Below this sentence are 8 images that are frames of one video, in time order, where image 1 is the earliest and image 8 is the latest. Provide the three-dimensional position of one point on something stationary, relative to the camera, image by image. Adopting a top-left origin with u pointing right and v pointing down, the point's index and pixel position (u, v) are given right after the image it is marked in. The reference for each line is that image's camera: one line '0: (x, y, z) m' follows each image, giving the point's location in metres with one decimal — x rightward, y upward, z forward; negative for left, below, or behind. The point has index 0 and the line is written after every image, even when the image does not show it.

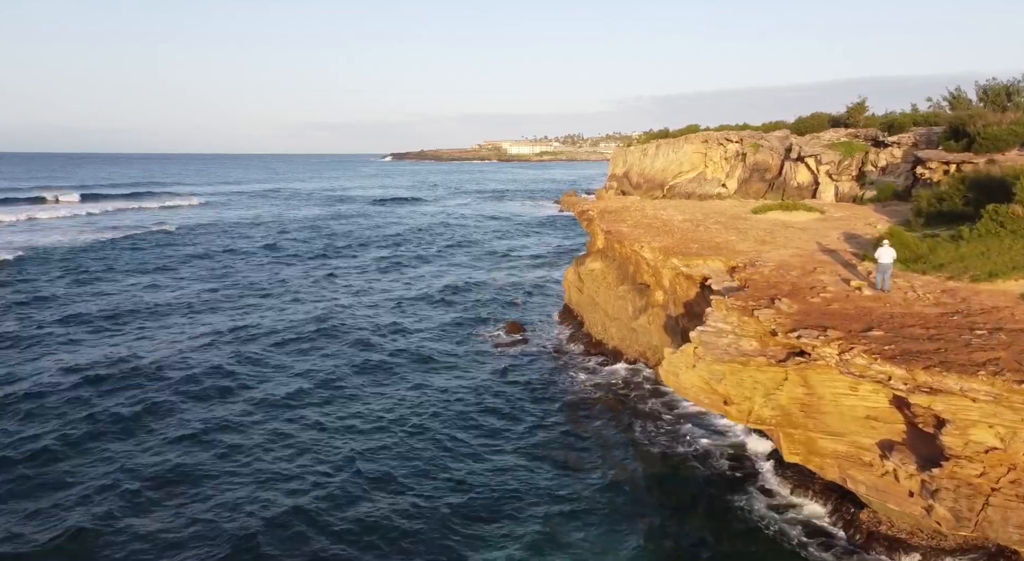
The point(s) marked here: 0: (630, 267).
0: (+3.1, +0.3, +17.8) m
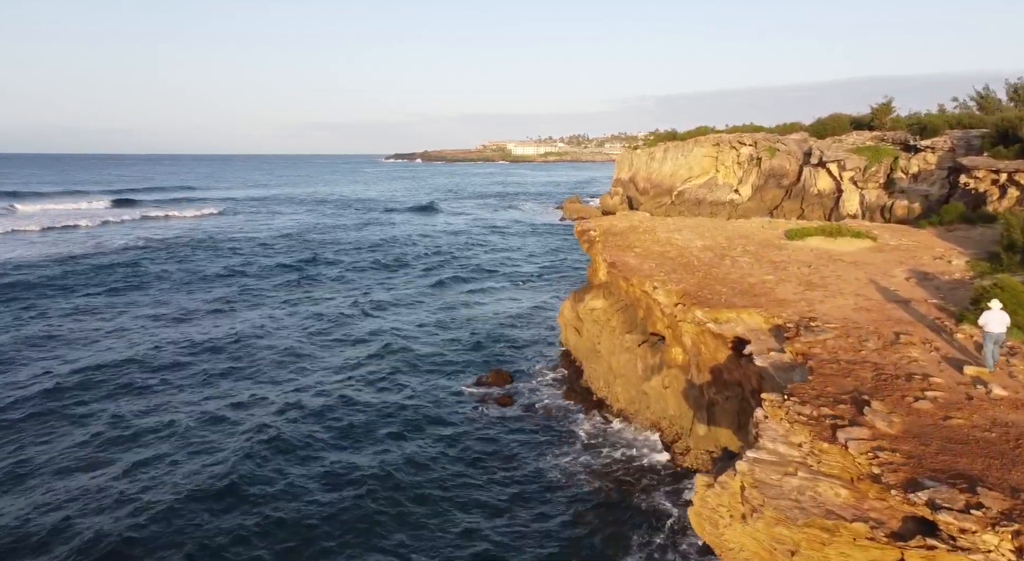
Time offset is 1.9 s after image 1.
0: (+2.7, -0.6, +14.3) m
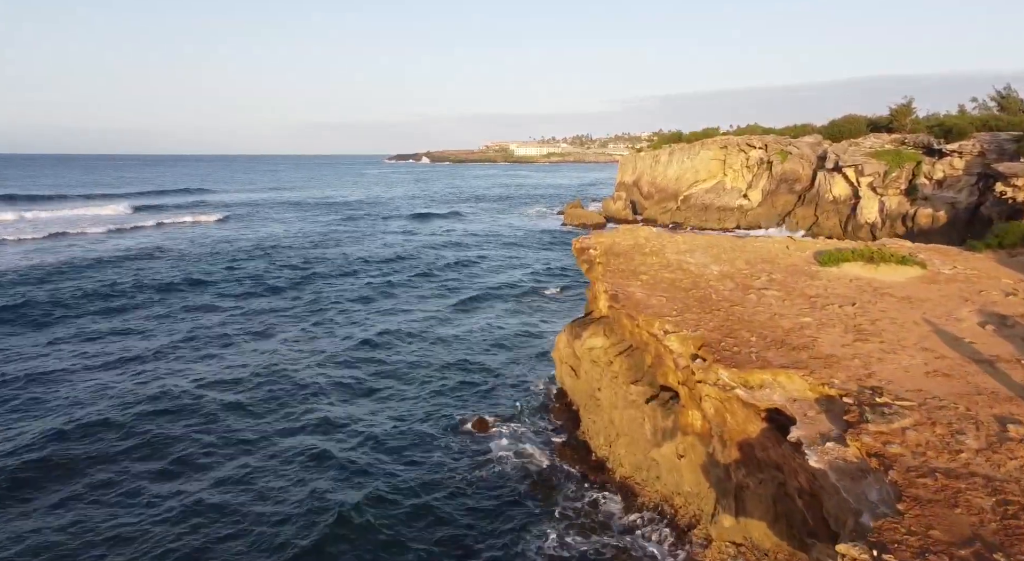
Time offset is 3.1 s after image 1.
0: (+2.3, -1.3, +11.8) m
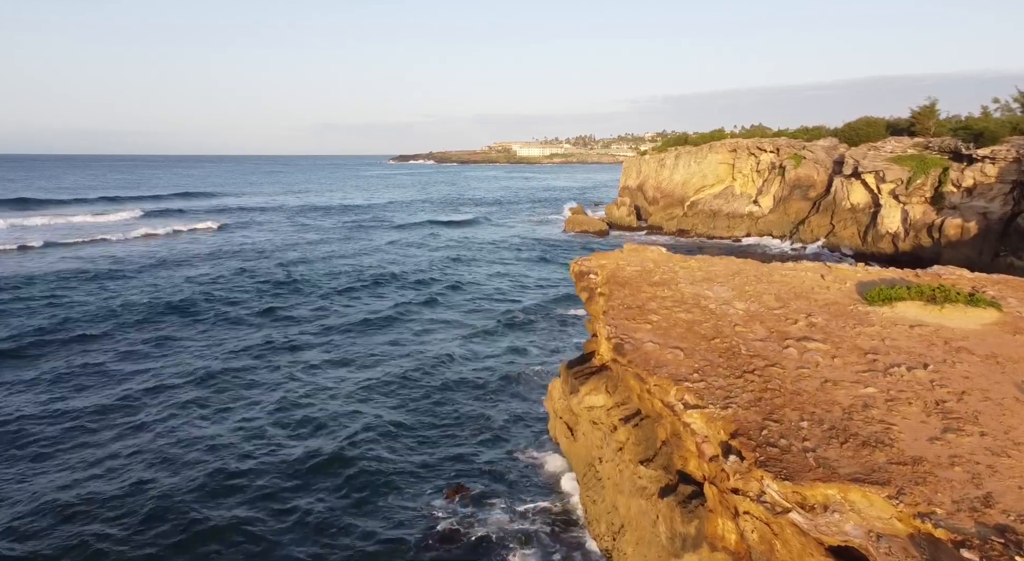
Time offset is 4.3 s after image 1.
0: (+2.0, -2.1, +9.3) m
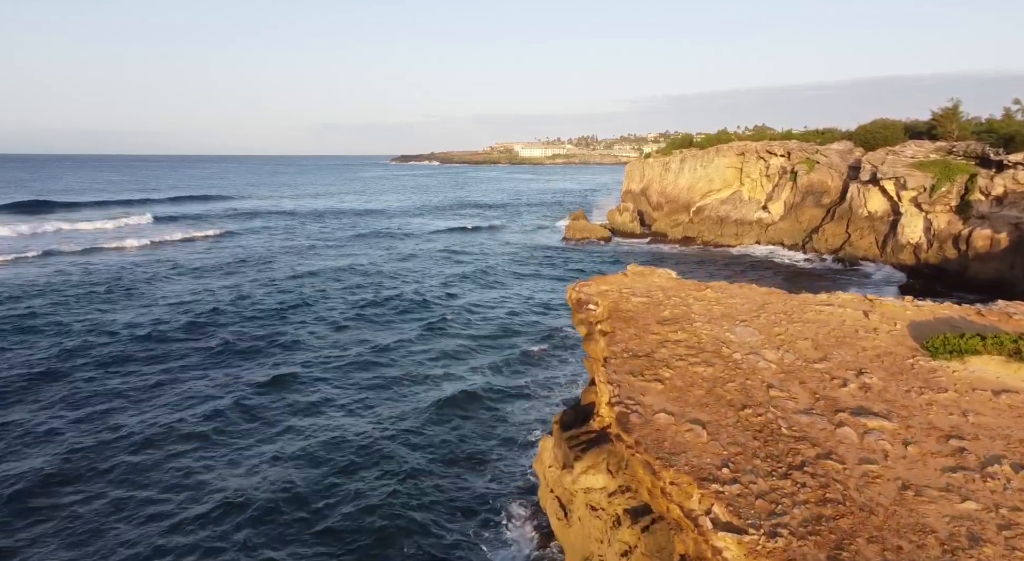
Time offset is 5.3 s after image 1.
0: (+1.7, -2.7, +7.0) m
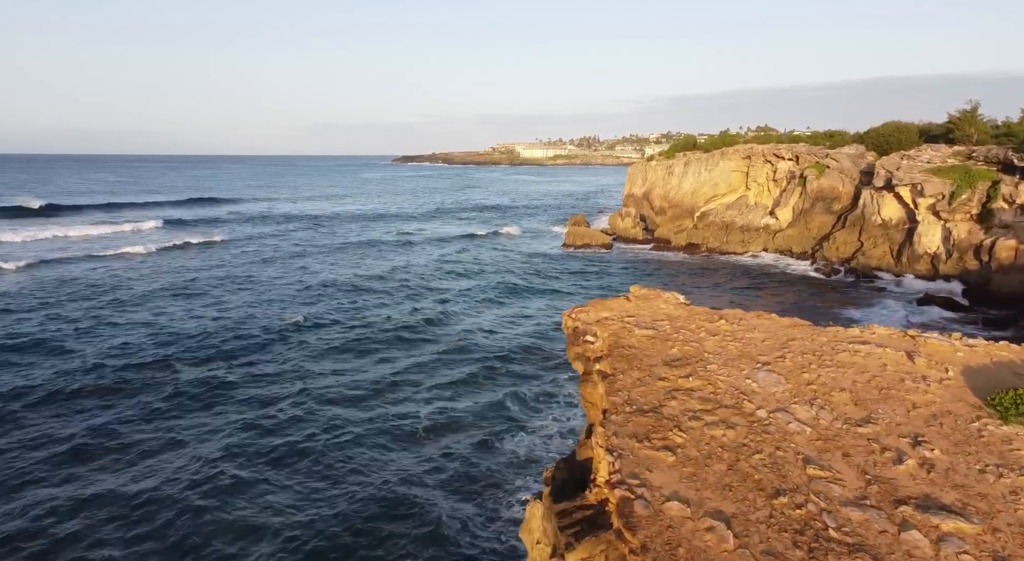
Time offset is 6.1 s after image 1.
0: (+1.4, -3.3, +5.2) m
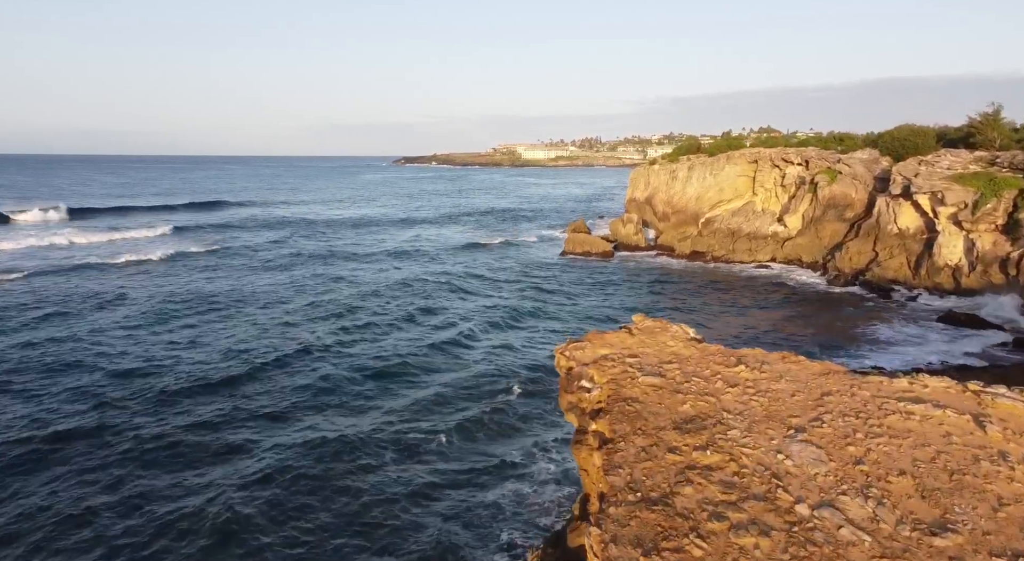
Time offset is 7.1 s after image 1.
0: (+1.1, -3.8, +3.3) m
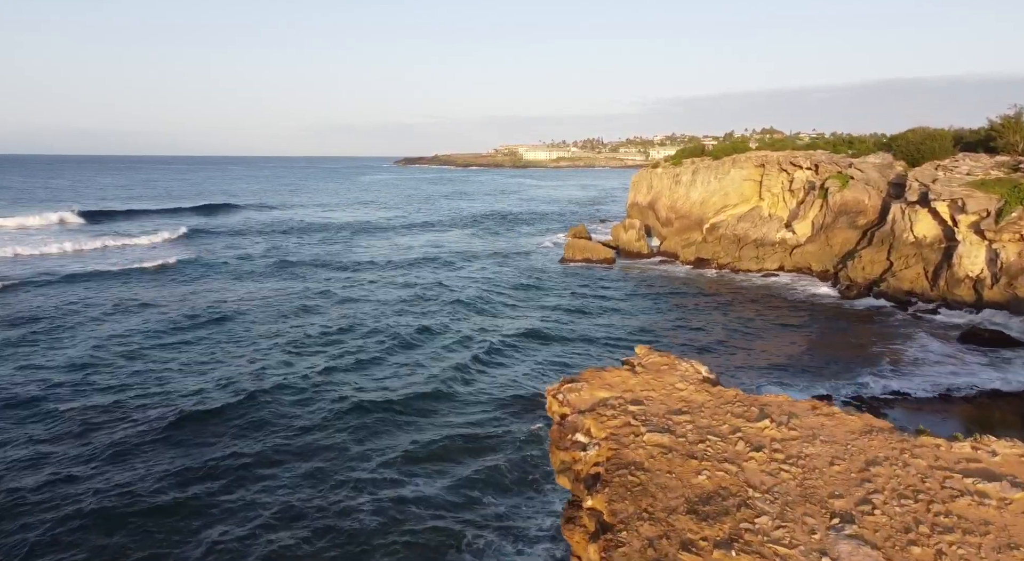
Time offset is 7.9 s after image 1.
0: (+0.9, -4.3, +1.6) m
